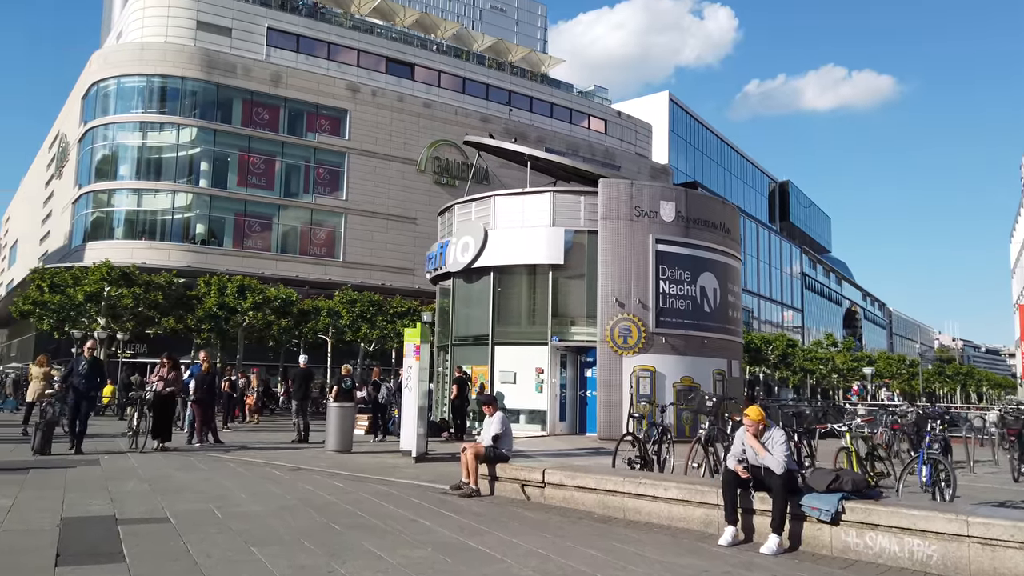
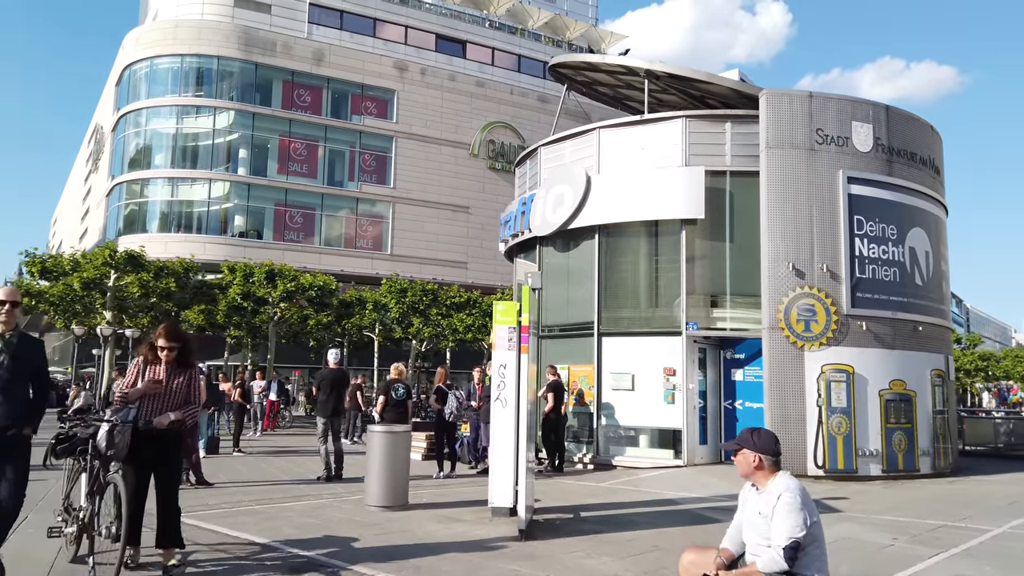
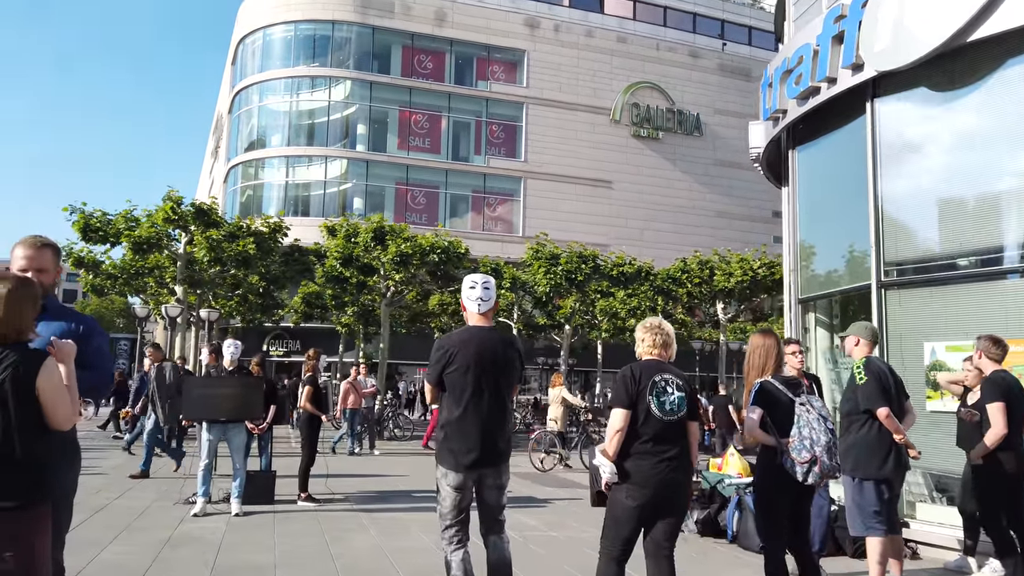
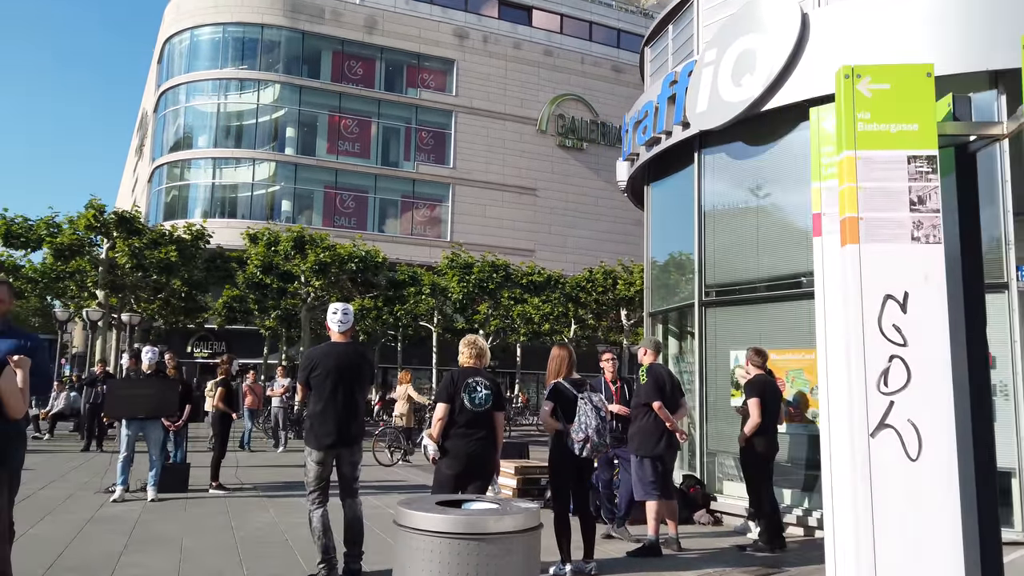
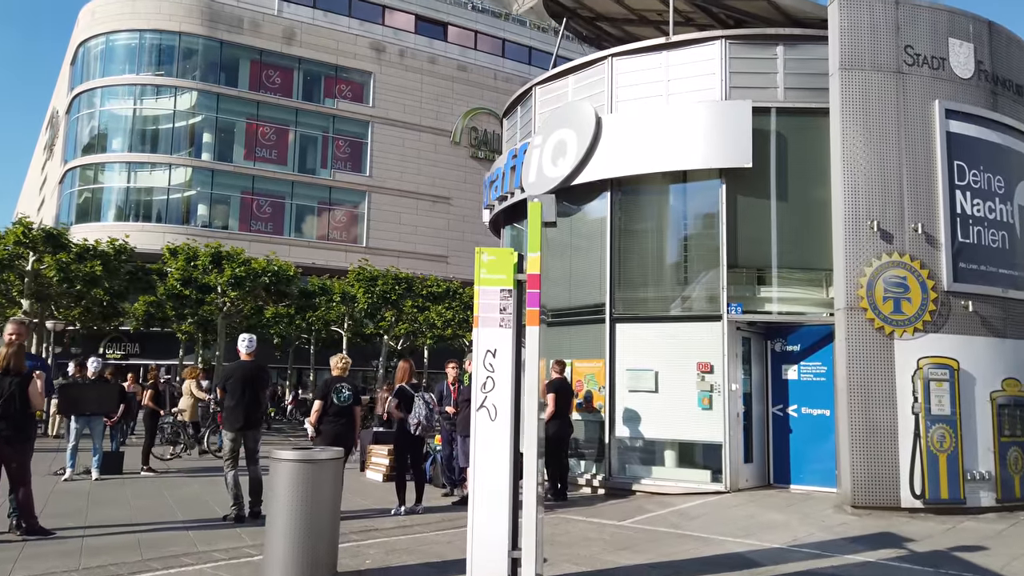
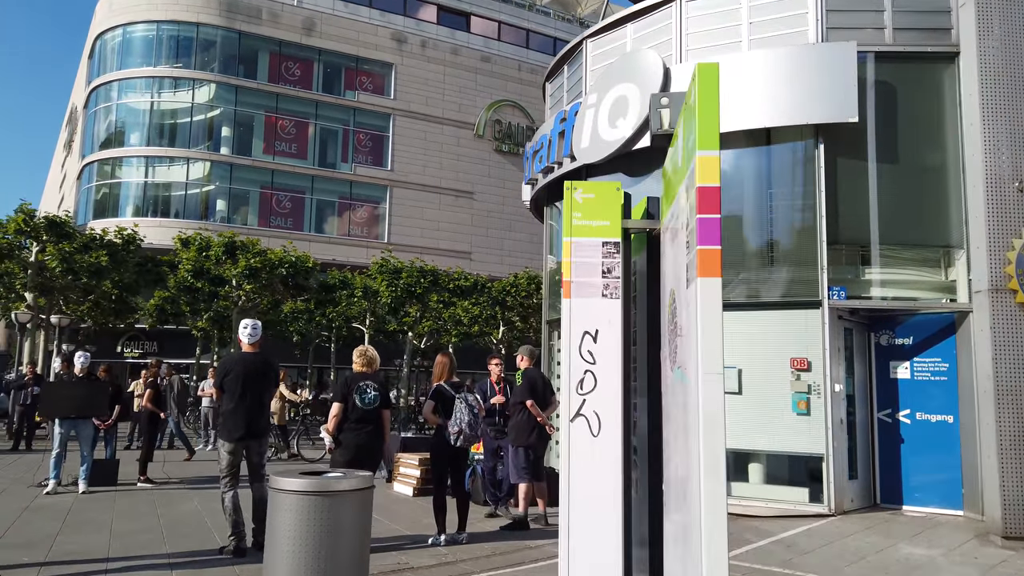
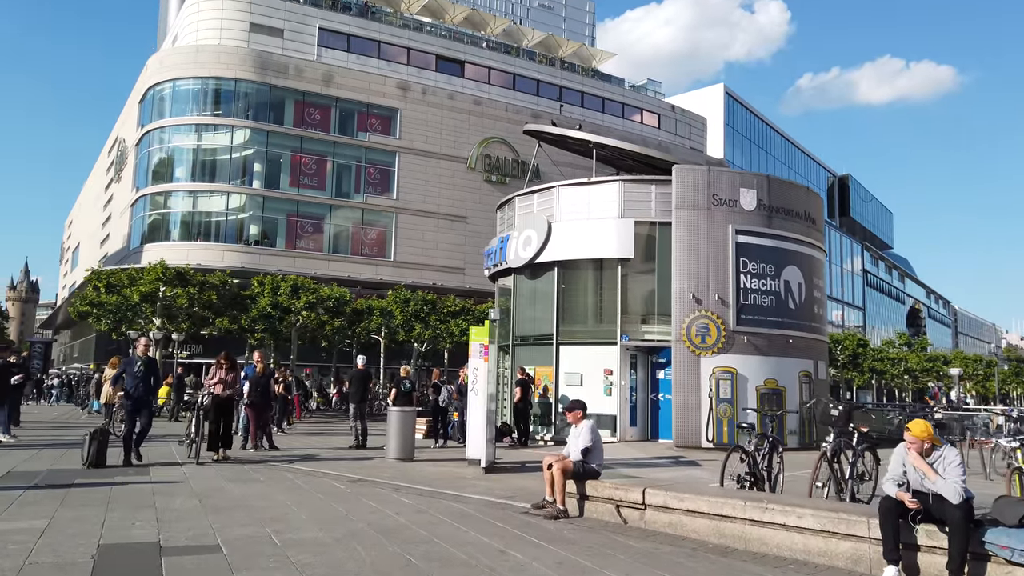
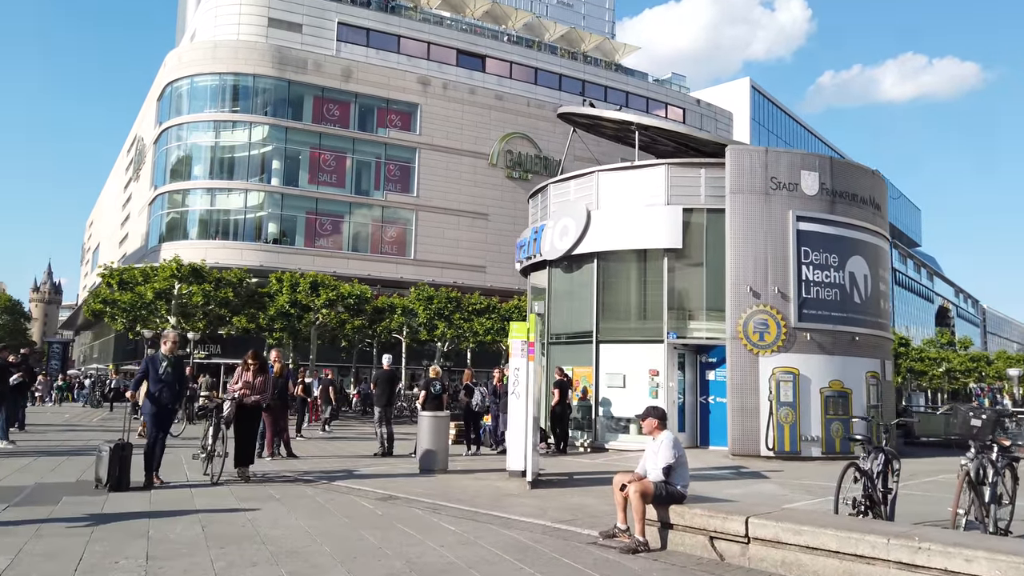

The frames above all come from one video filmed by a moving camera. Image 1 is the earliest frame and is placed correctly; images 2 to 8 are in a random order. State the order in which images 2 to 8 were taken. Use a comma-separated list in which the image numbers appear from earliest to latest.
7, 8, 2, 5, 6, 4, 3
